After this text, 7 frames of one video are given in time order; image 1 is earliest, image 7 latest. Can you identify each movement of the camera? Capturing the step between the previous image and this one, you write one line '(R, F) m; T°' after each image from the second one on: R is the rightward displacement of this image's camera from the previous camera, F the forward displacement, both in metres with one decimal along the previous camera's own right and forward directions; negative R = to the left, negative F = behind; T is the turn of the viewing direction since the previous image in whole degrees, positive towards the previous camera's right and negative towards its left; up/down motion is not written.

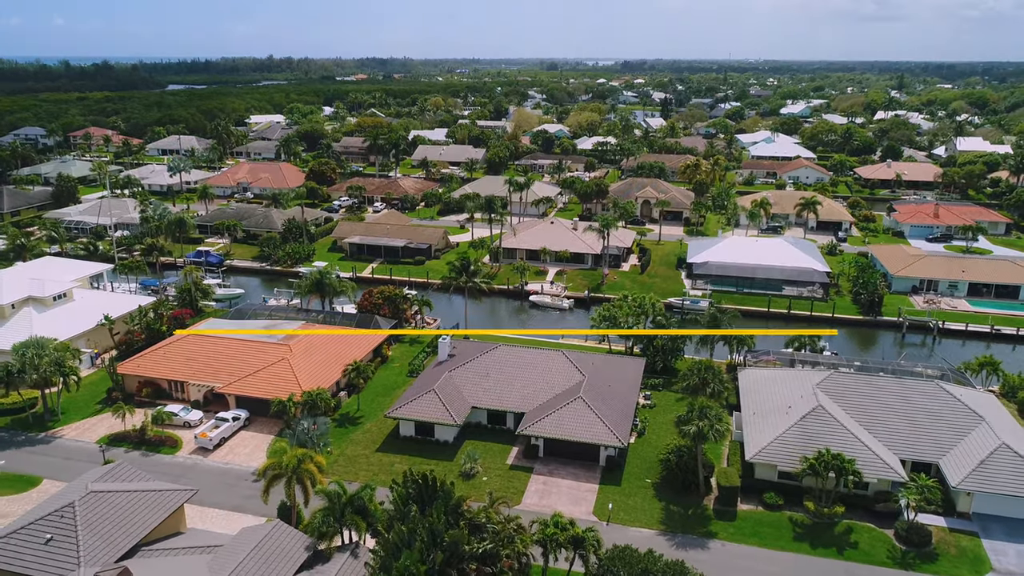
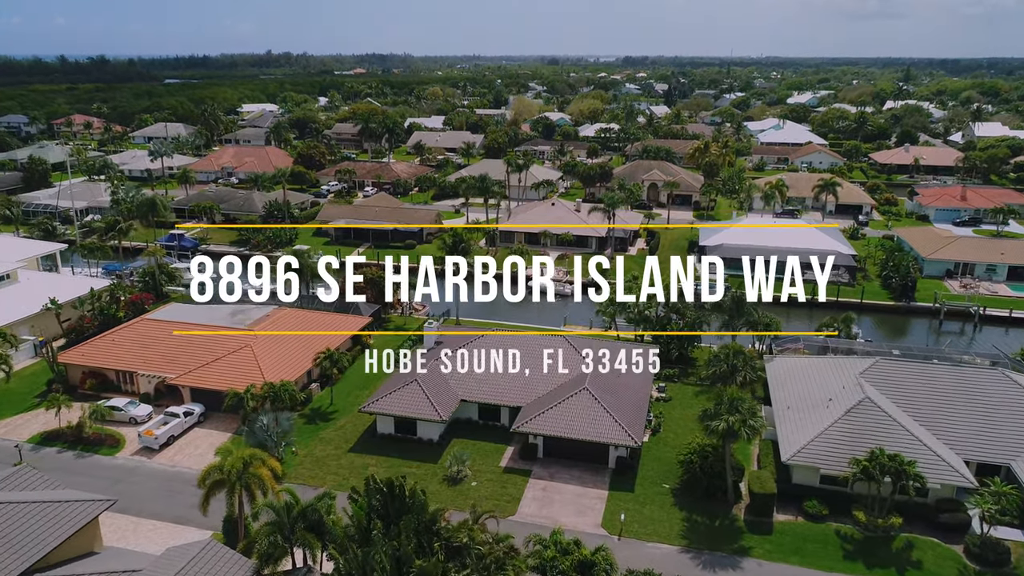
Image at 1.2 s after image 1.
(+0.4, +6.5) m; 0°
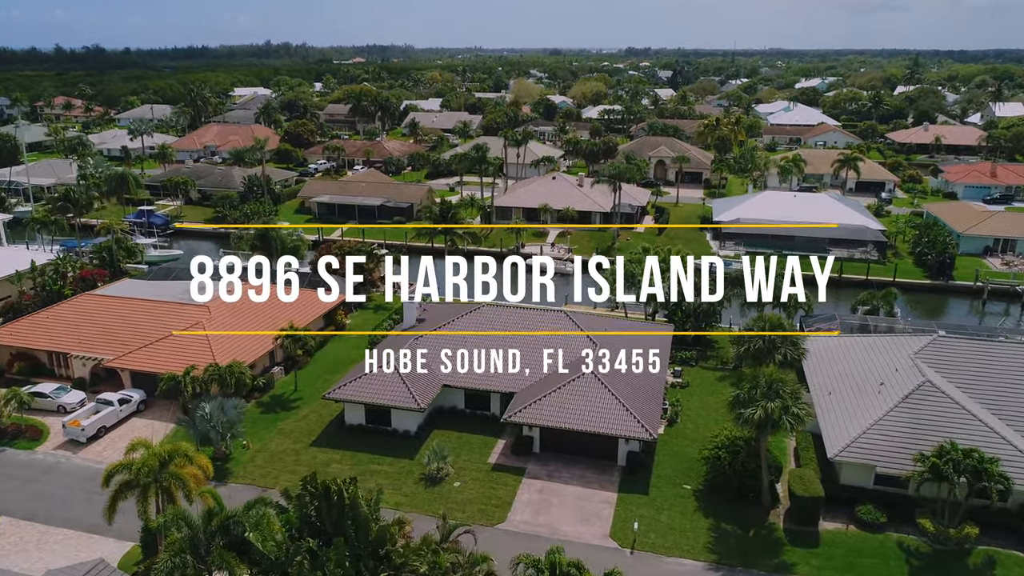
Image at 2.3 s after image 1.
(+0.5, +6.3) m; 0°
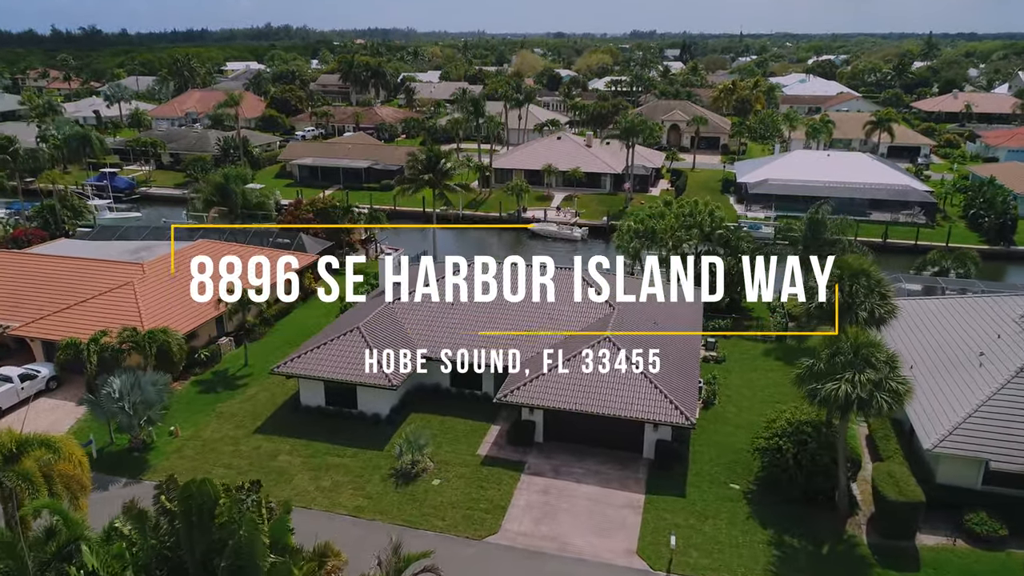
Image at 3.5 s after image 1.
(+0.3, +7.2) m; 0°
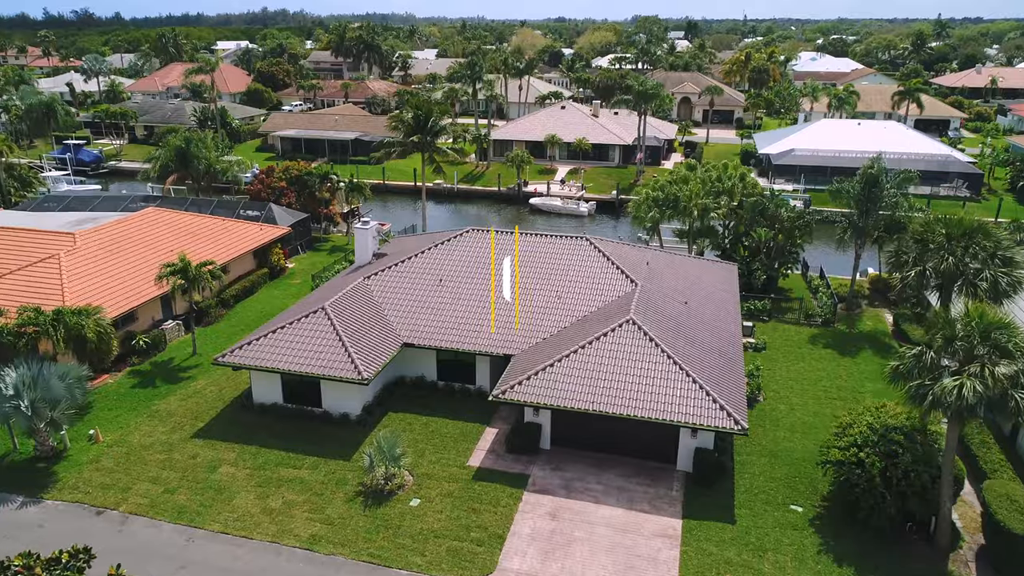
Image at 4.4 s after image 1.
(0.0, +5.3) m; 0°
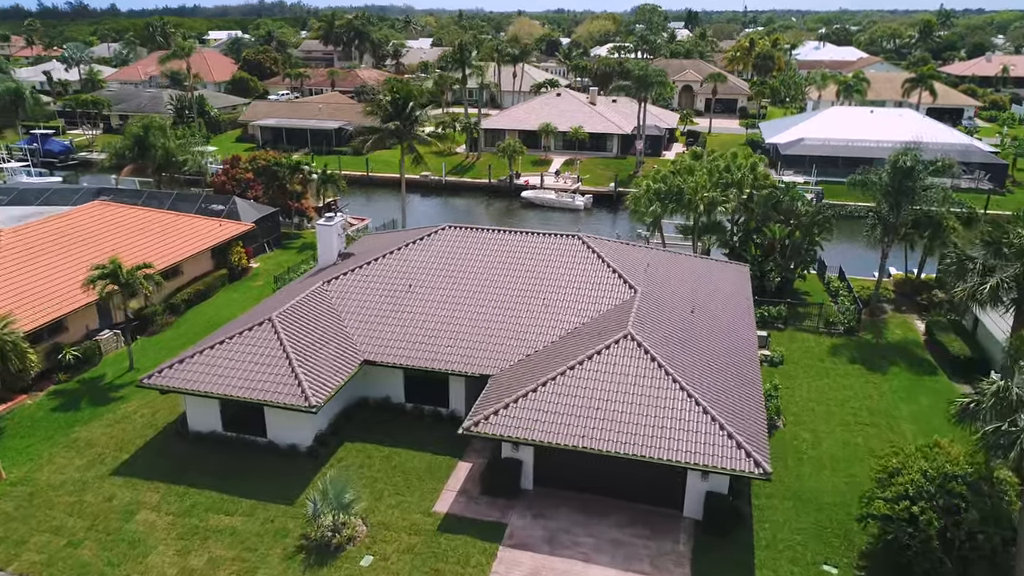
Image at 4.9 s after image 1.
(+0.6, +3.4) m; 0°
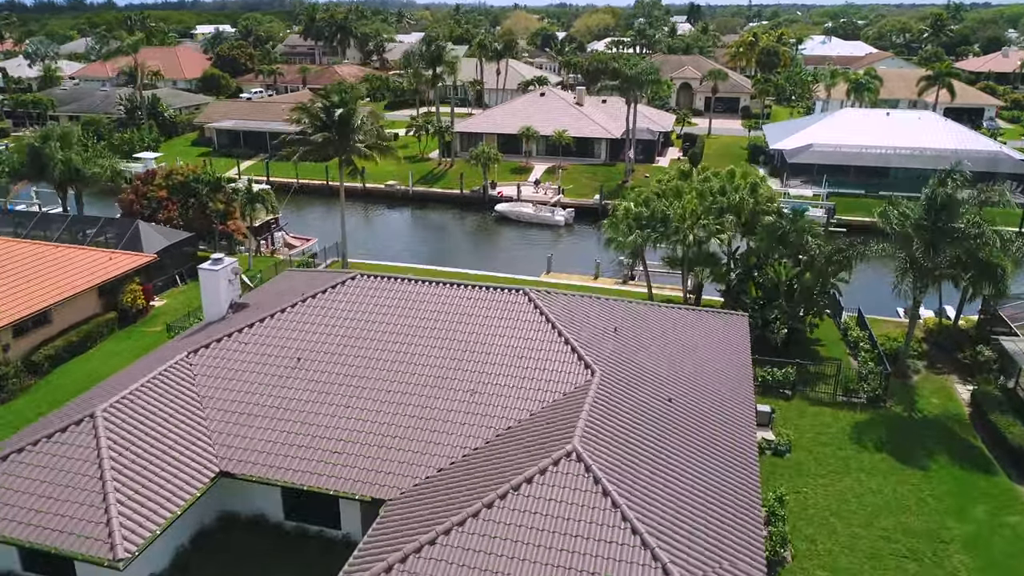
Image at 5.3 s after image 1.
(+1.8, +5.4) m; 0°
